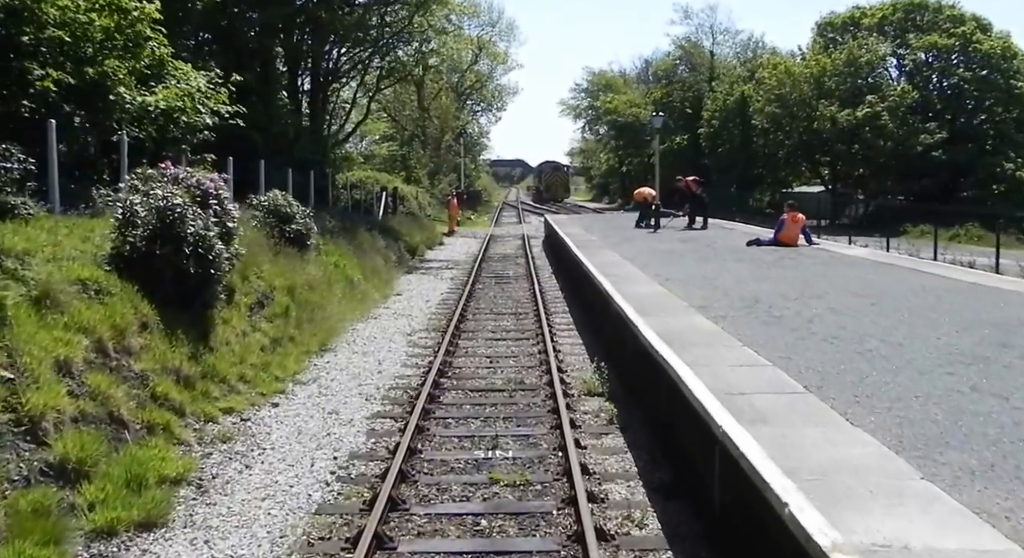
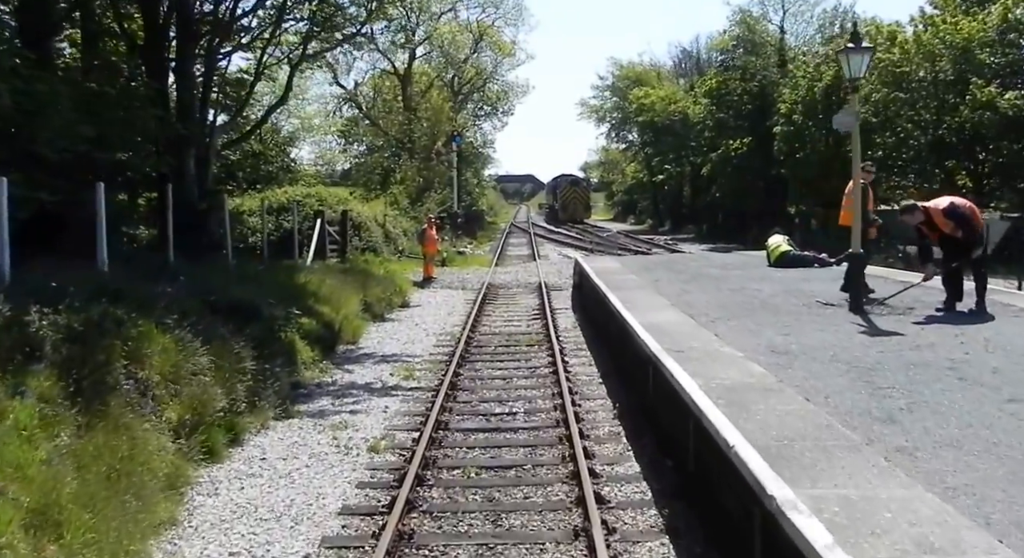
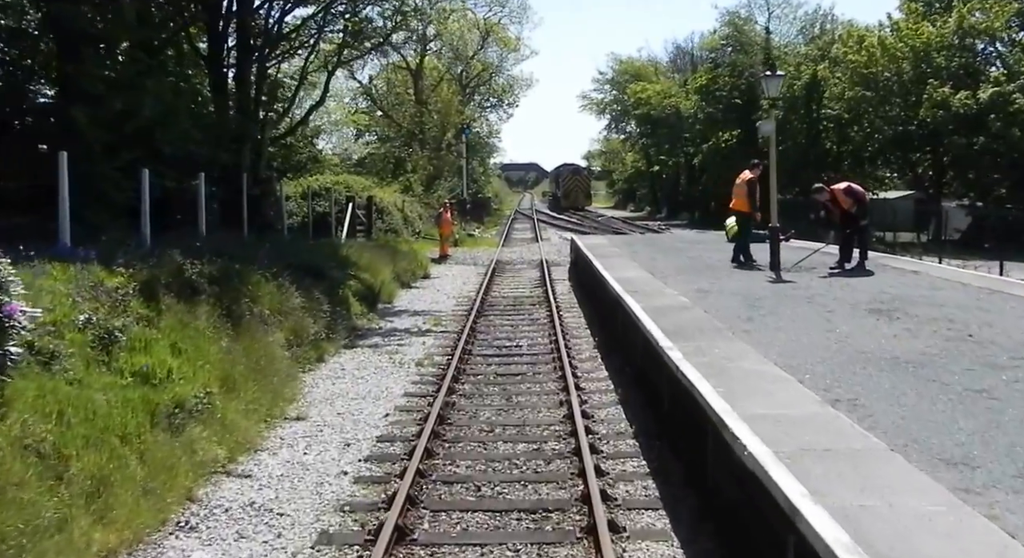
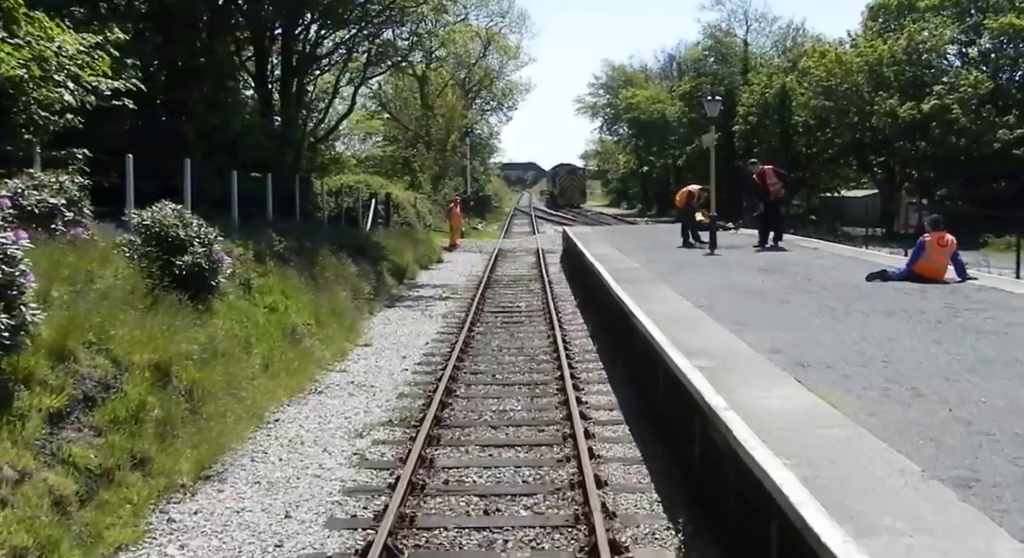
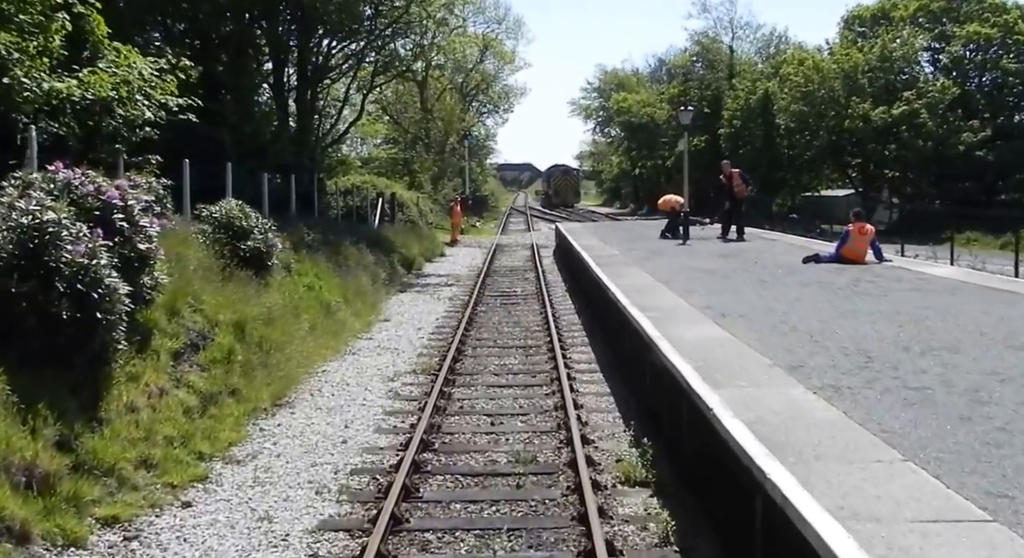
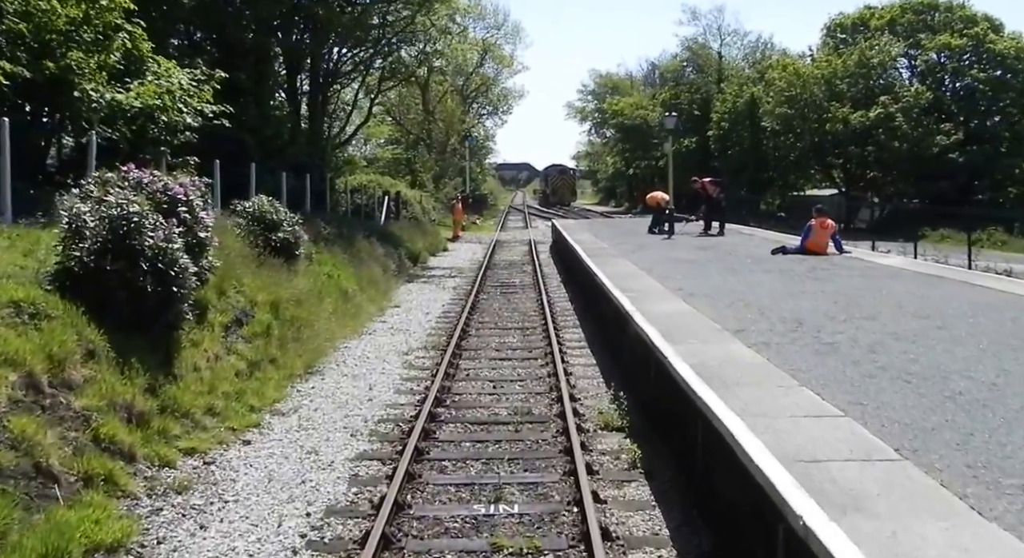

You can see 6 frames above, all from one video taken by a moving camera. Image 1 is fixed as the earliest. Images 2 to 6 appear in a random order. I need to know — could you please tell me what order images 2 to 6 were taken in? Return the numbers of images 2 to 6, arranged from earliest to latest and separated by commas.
6, 5, 4, 3, 2
